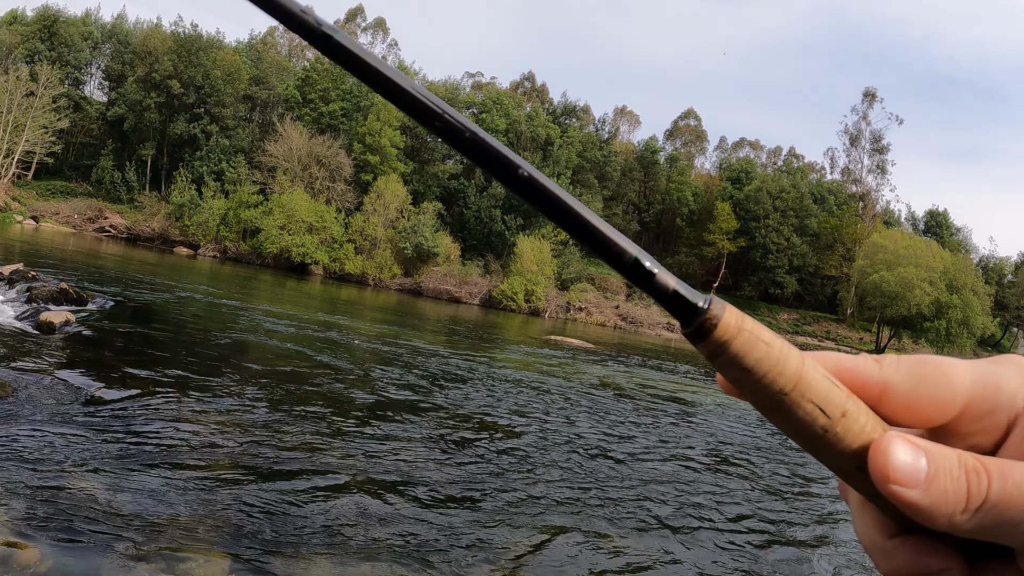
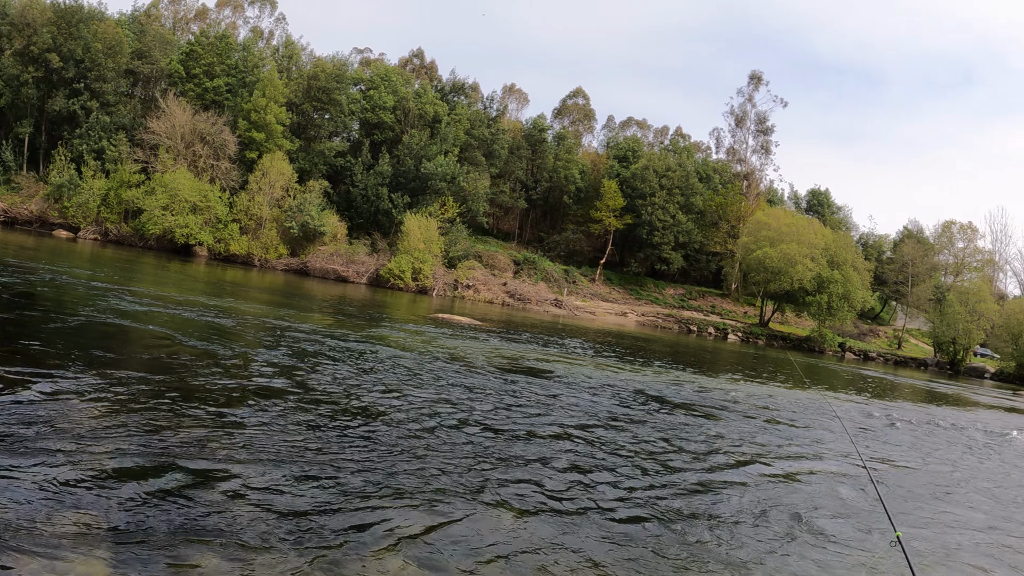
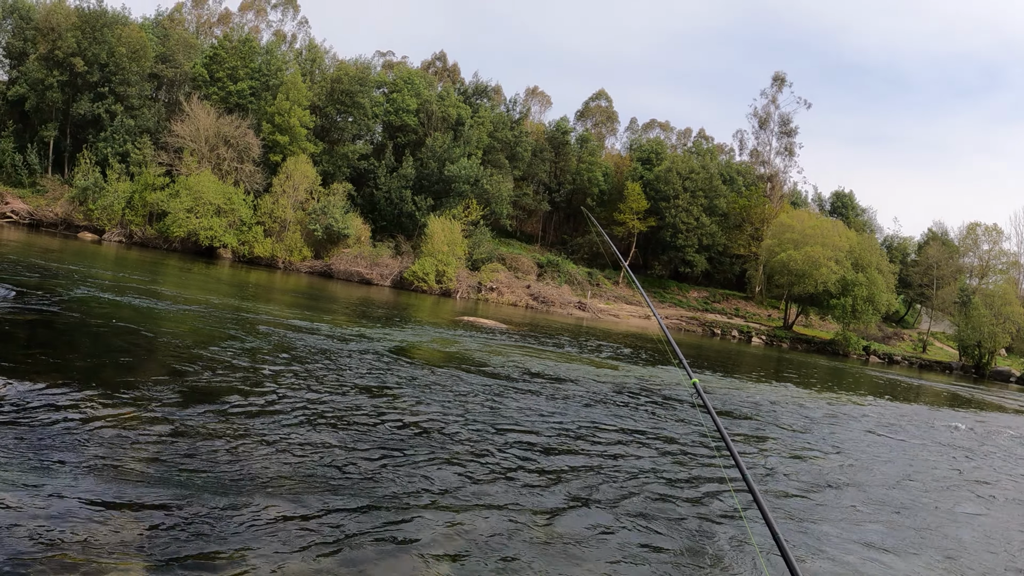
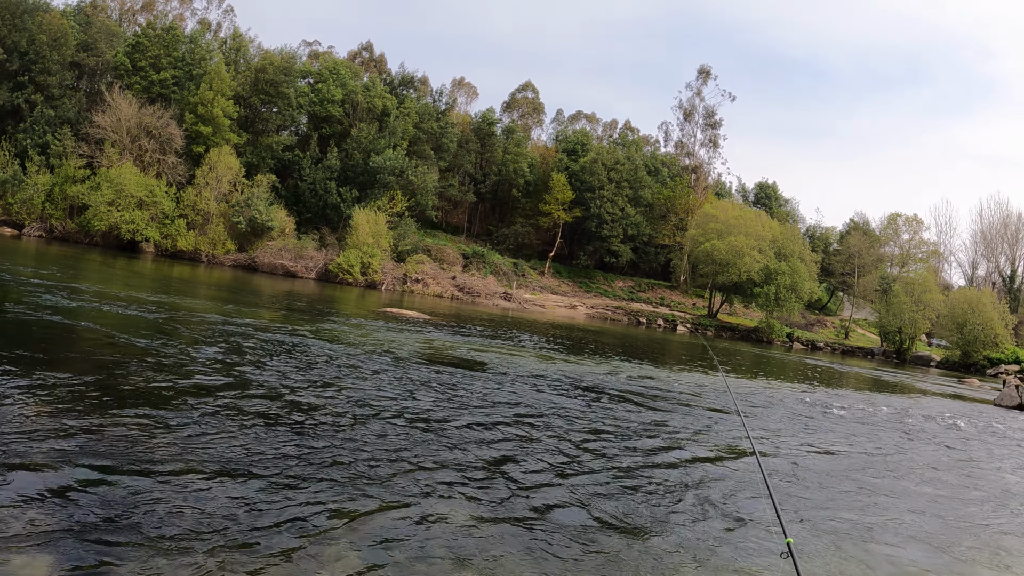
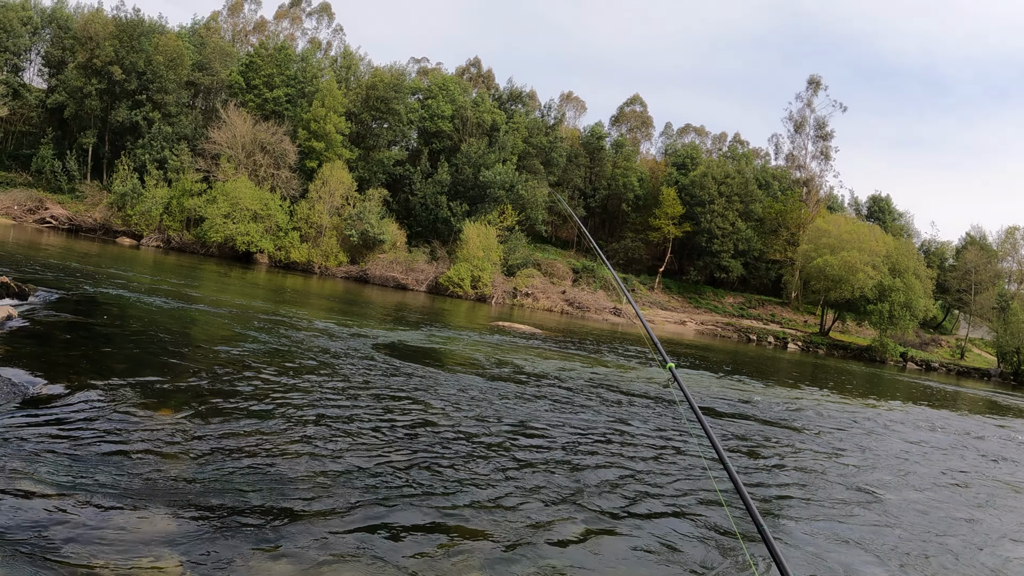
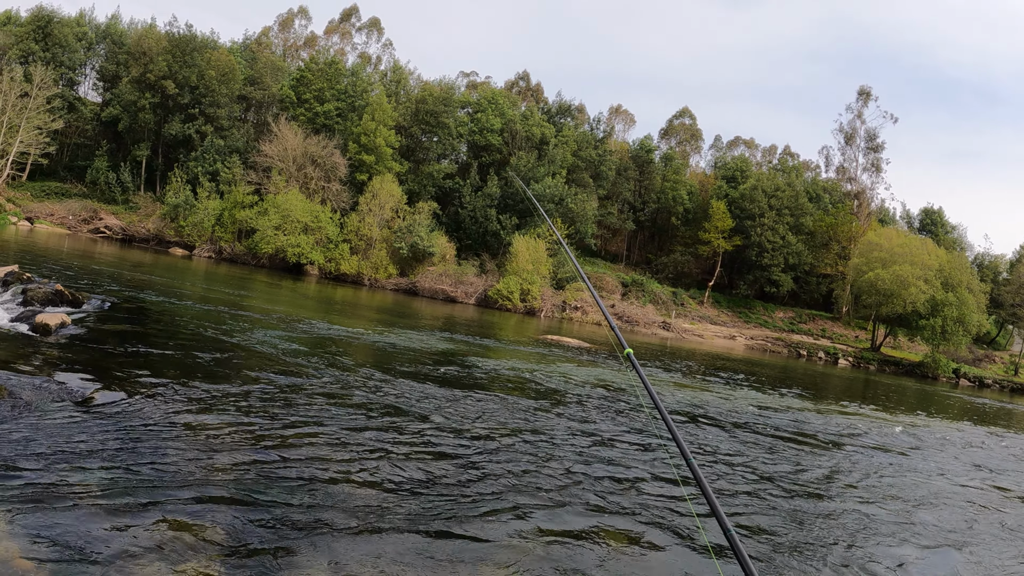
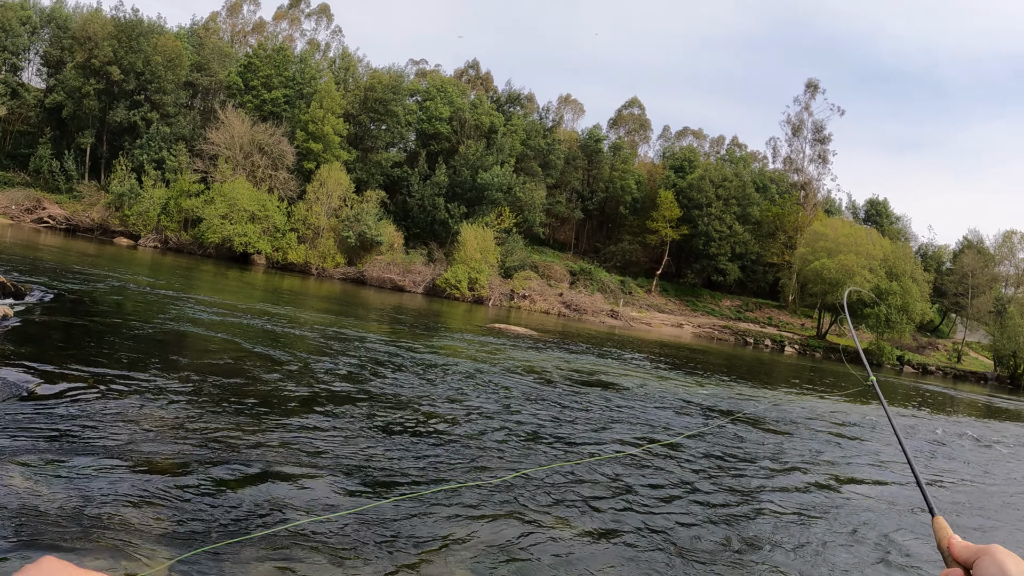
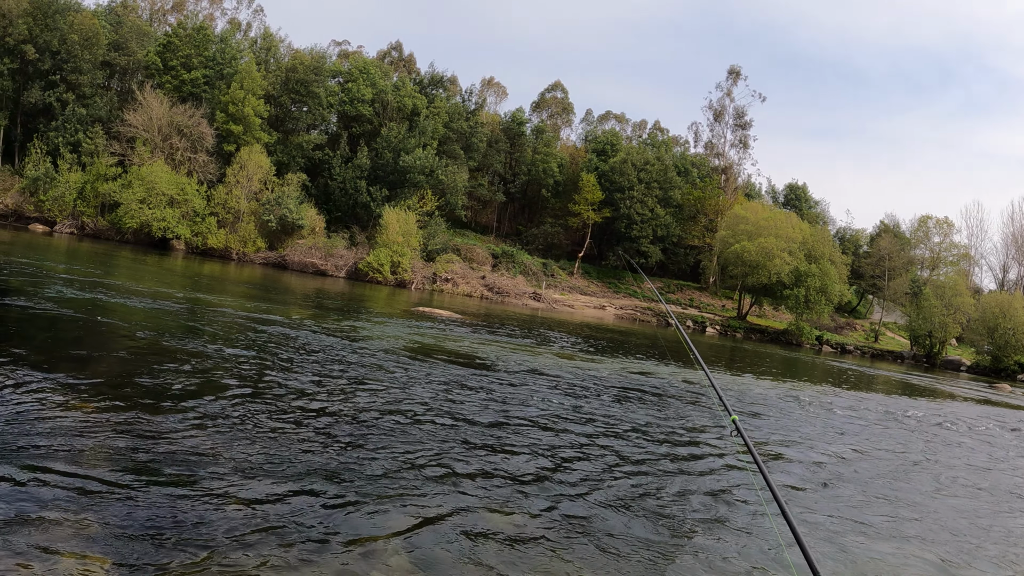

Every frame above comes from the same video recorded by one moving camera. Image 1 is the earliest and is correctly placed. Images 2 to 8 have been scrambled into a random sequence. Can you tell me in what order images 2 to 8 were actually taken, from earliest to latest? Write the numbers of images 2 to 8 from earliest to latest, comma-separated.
7, 2, 4, 8, 3, 5, 6
